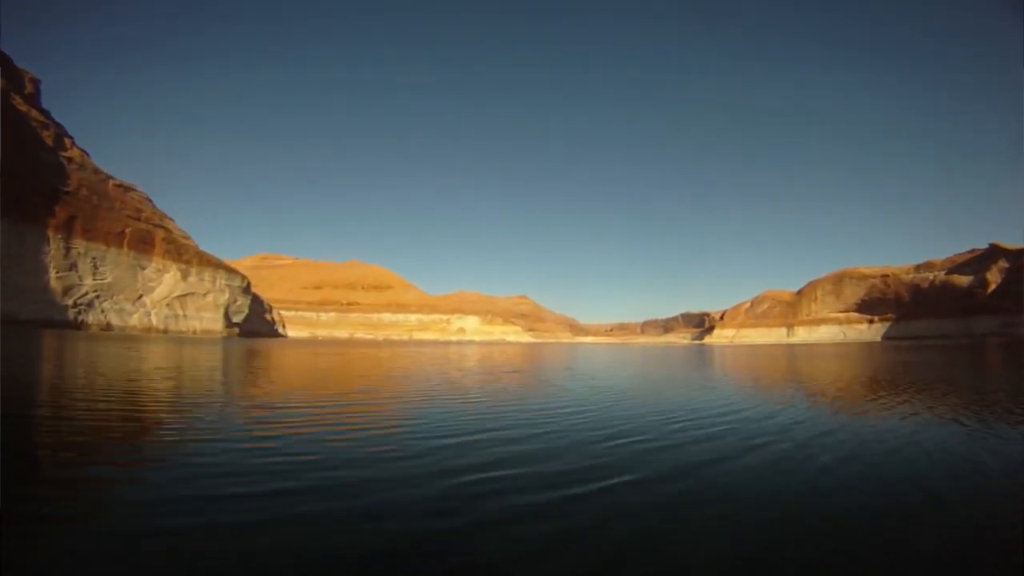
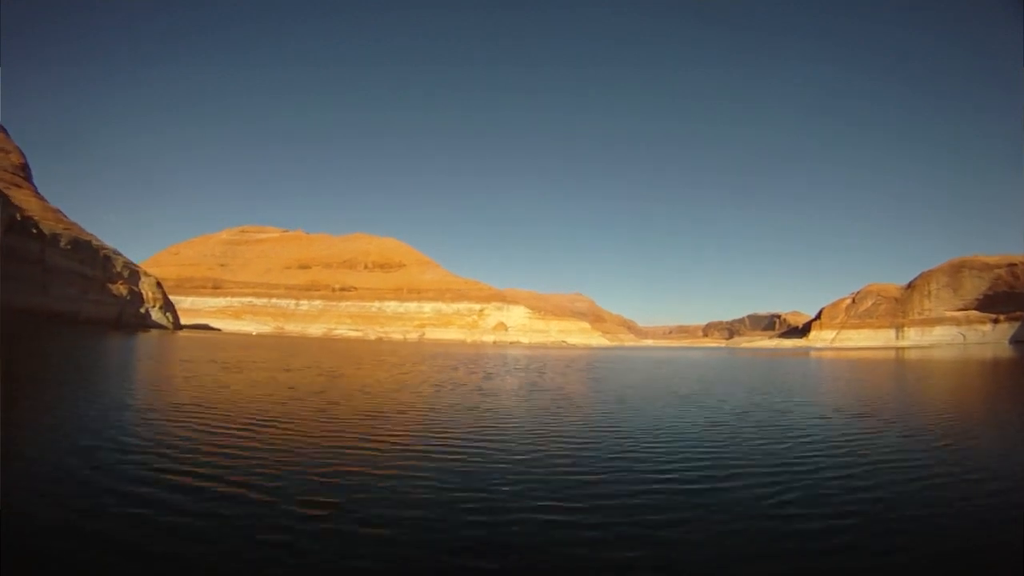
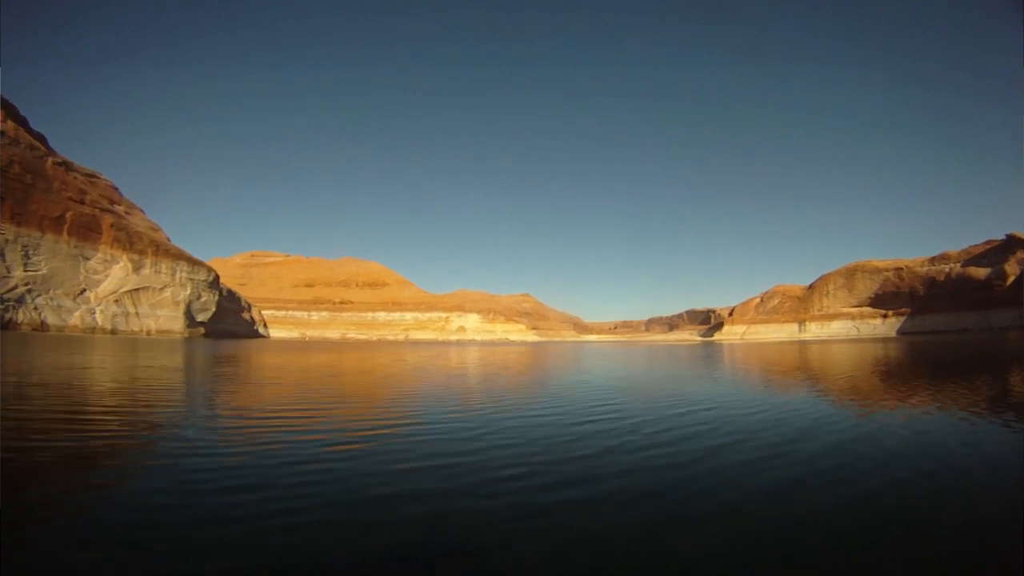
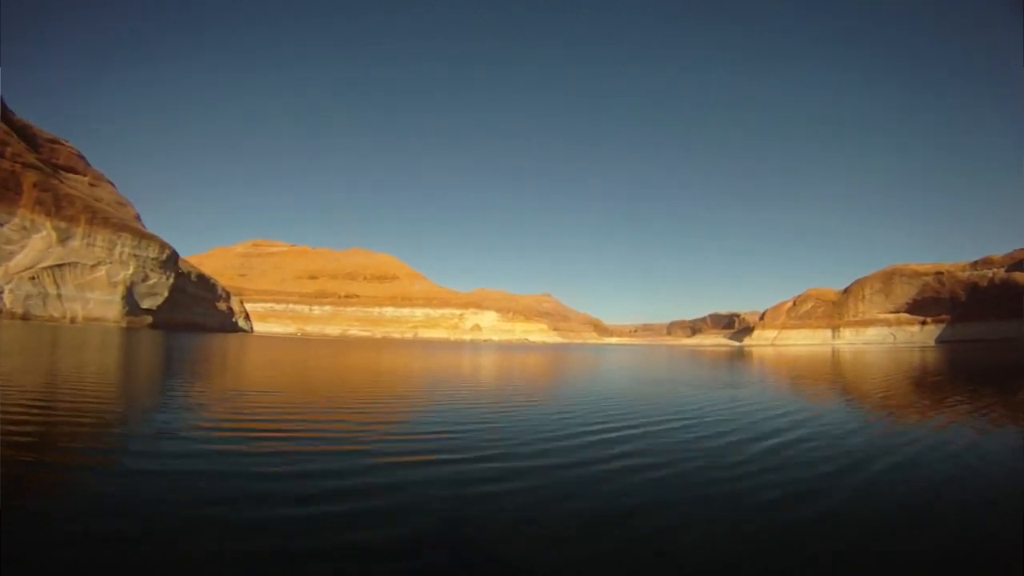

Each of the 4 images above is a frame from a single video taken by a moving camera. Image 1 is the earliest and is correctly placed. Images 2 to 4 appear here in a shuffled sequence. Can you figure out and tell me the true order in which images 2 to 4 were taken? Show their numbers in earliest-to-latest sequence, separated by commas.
3, 4, 2
